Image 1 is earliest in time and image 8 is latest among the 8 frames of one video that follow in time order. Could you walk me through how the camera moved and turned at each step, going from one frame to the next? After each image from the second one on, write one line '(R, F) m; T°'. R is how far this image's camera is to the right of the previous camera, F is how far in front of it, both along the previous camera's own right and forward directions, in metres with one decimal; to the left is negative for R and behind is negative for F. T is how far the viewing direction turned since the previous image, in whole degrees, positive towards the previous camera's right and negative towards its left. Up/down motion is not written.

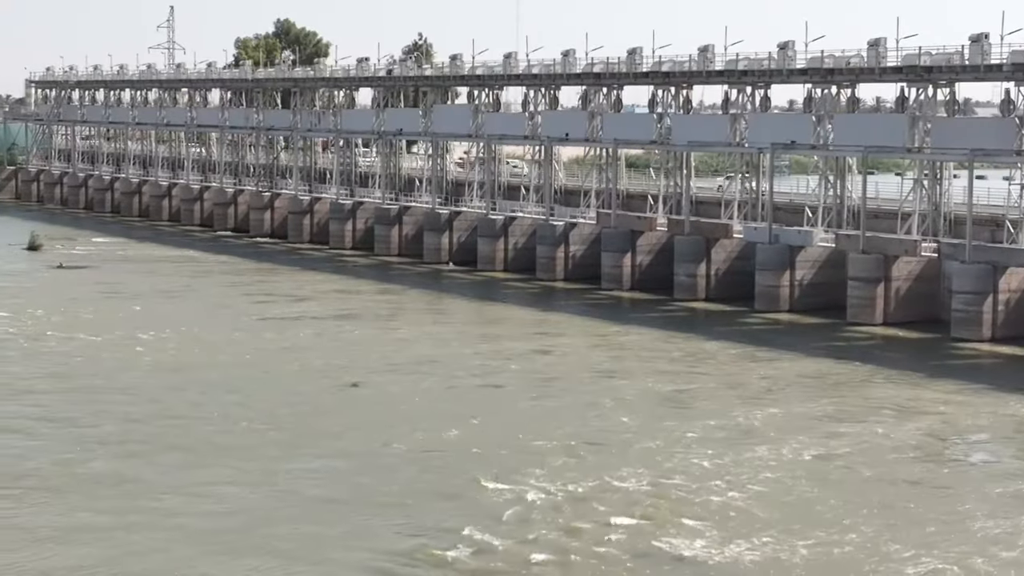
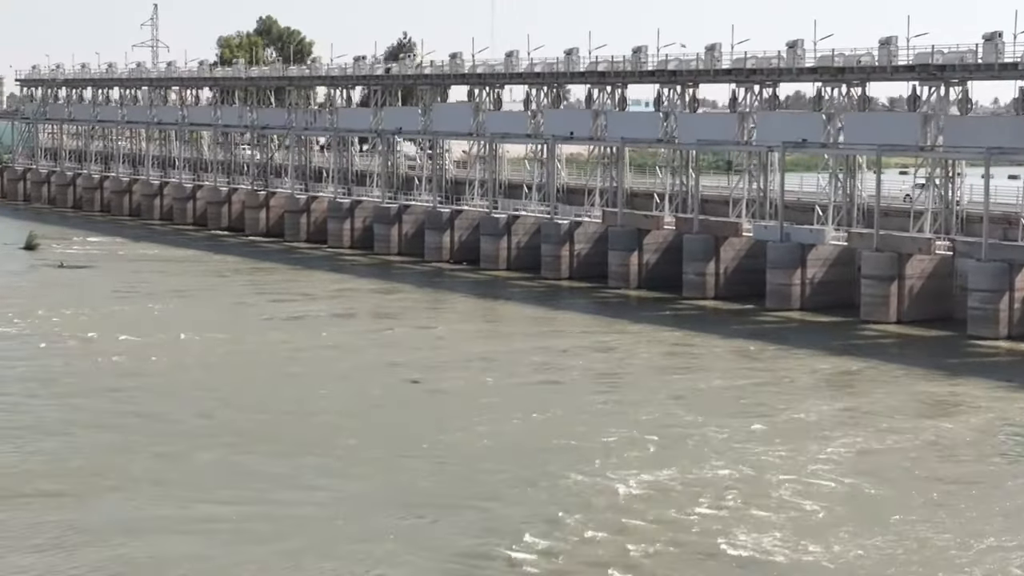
(-0.9, +0.1) m; +1°
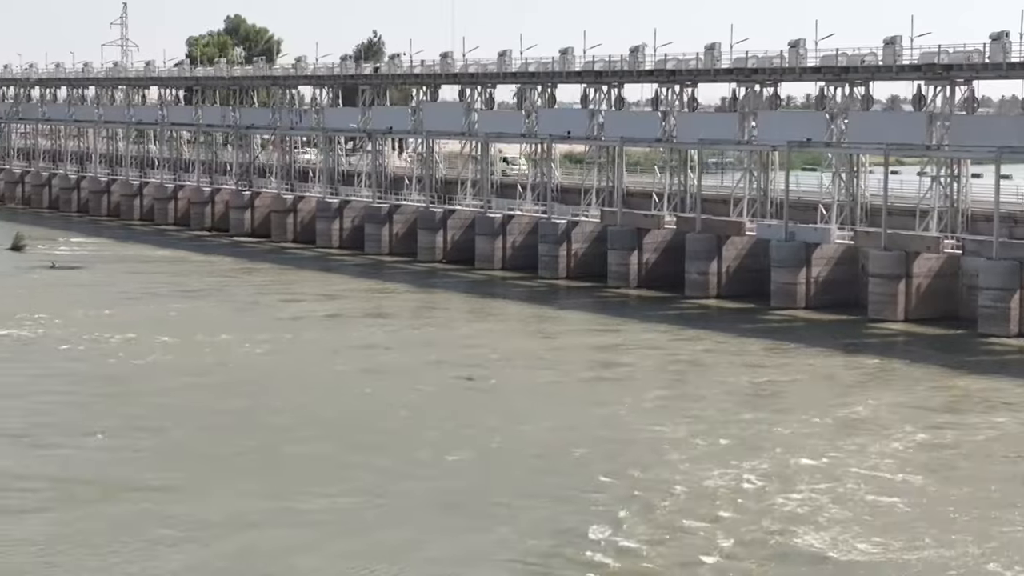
(-1.1, +0.1) m; +2°
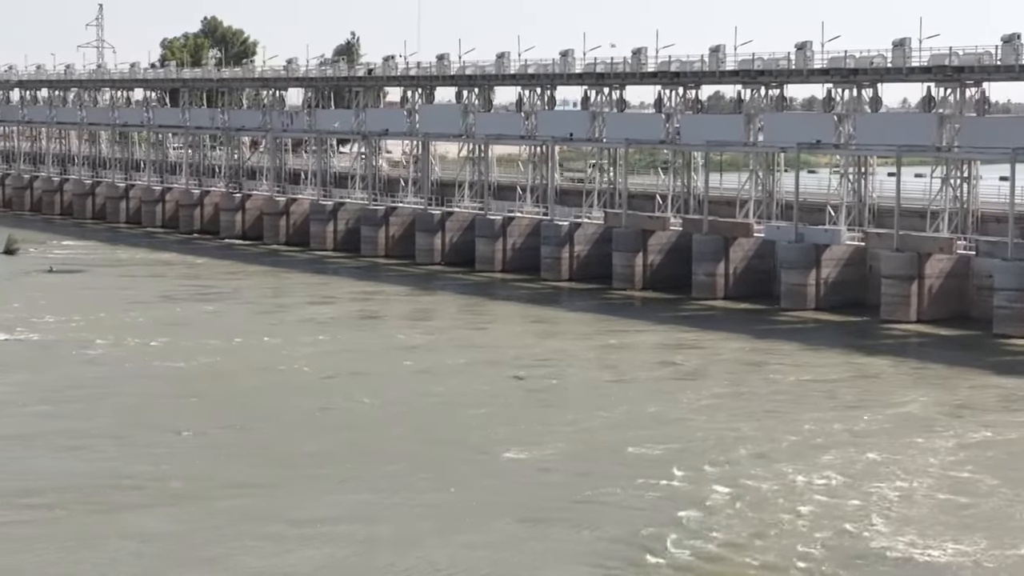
(-1.1, +0.1) m; +1°
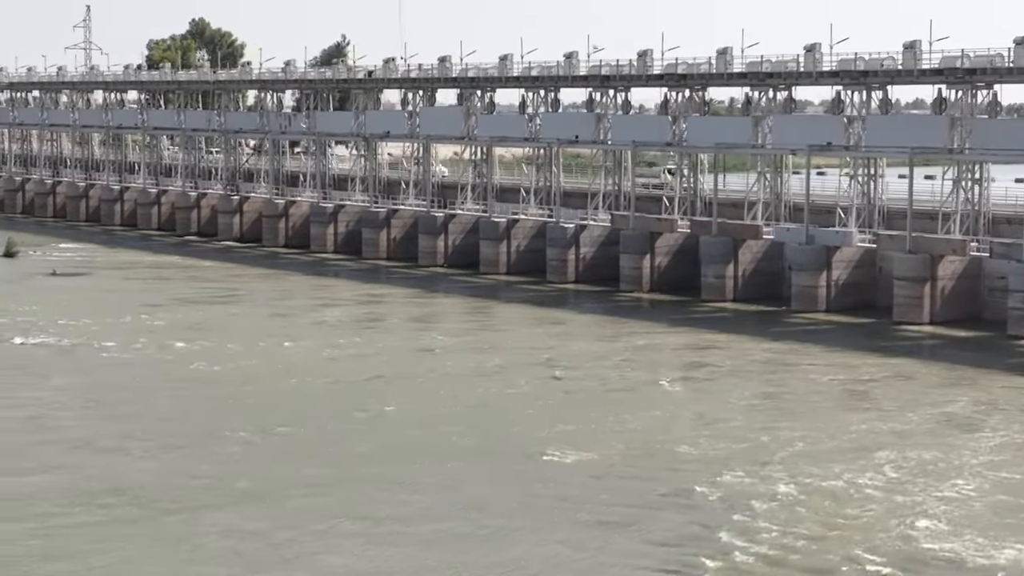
(-0.8, 0.0) m; +1°
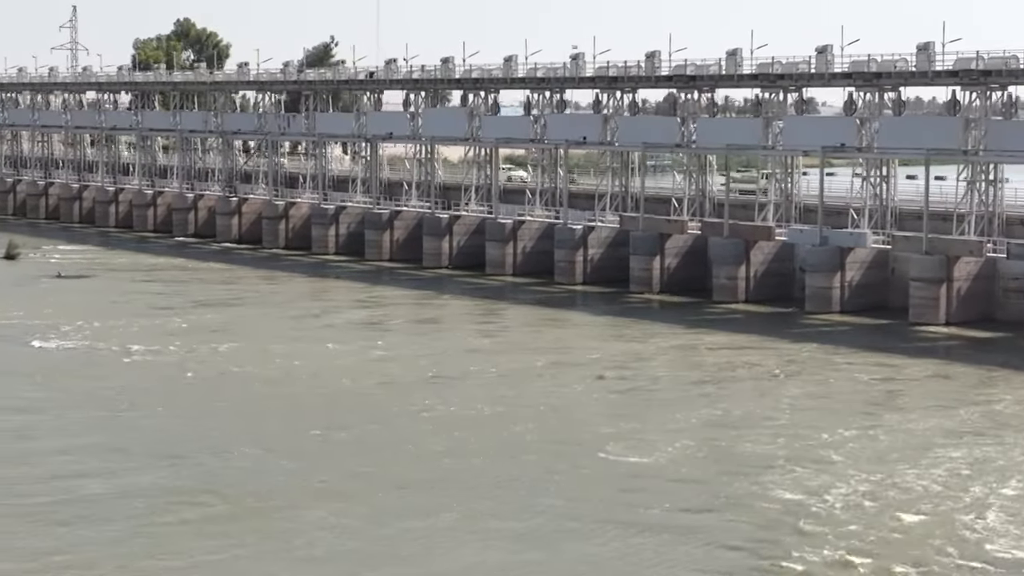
(-0.9, 0.0) m; +1°
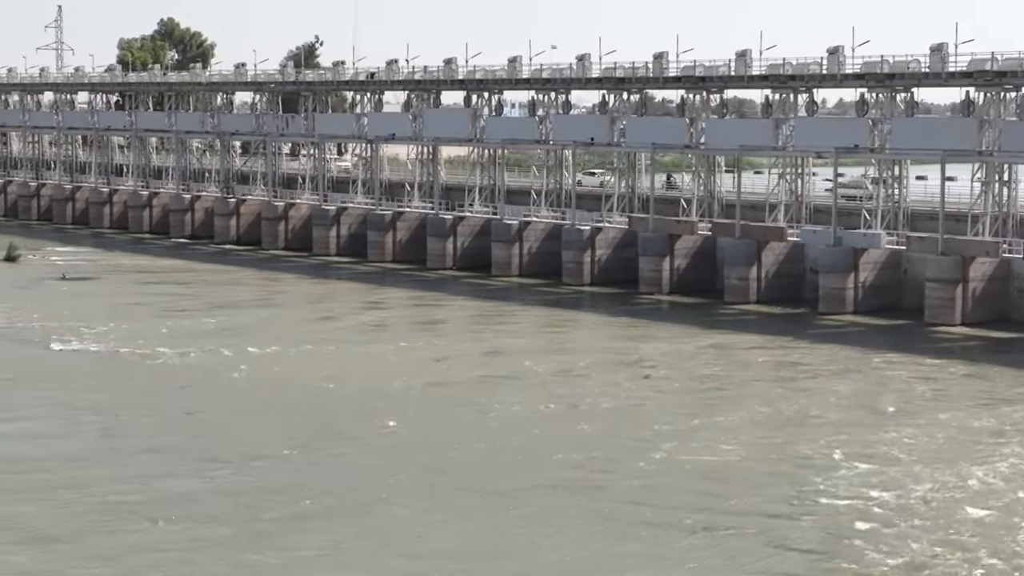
(-0.9, +0.1) m; +1°
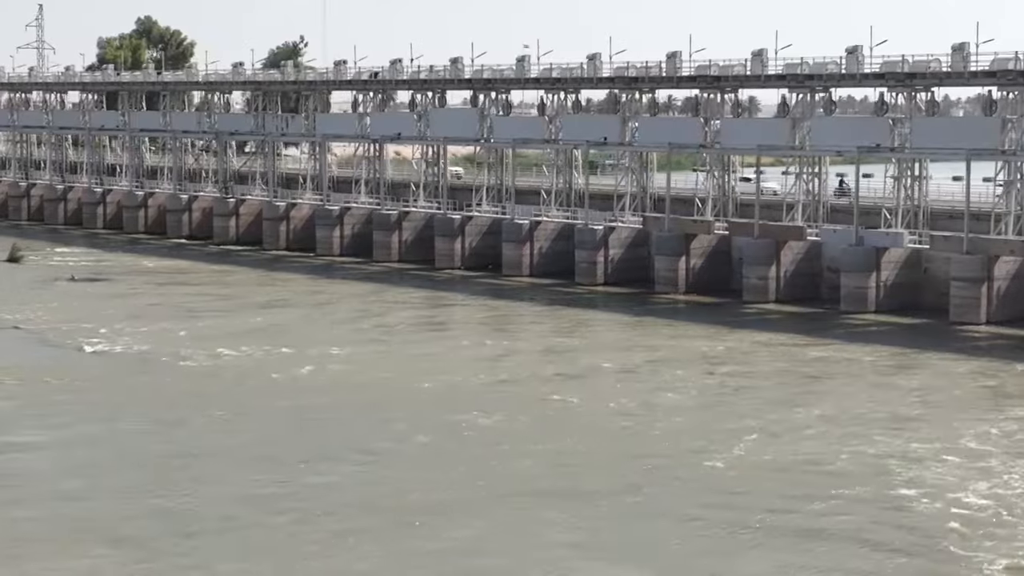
(-1.3, +0.1) m; +1°
